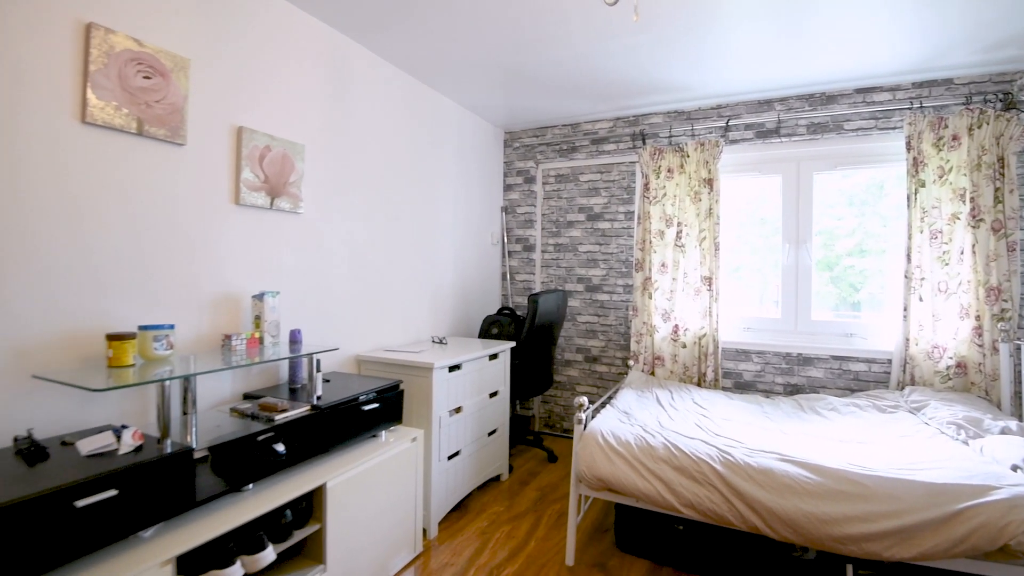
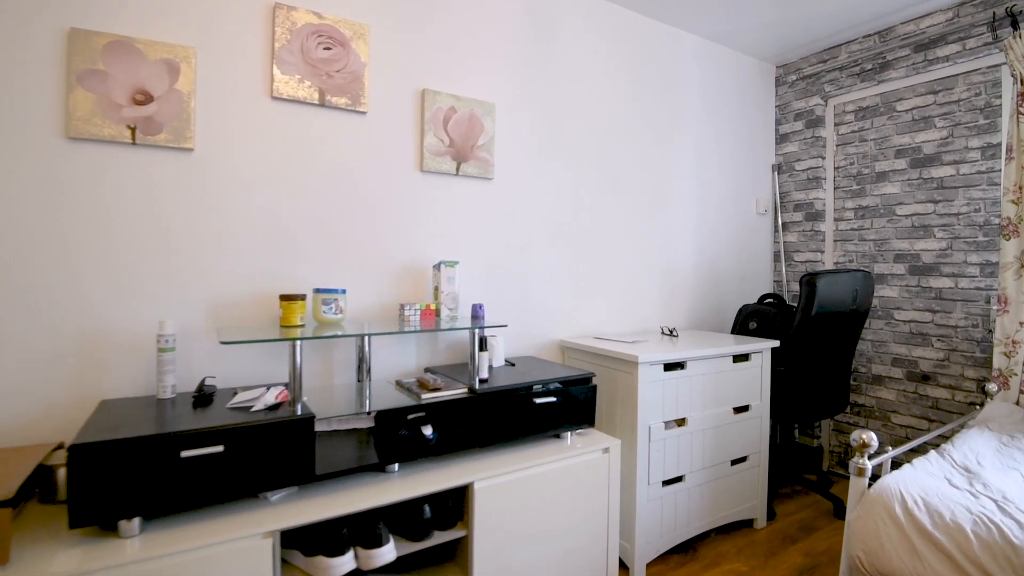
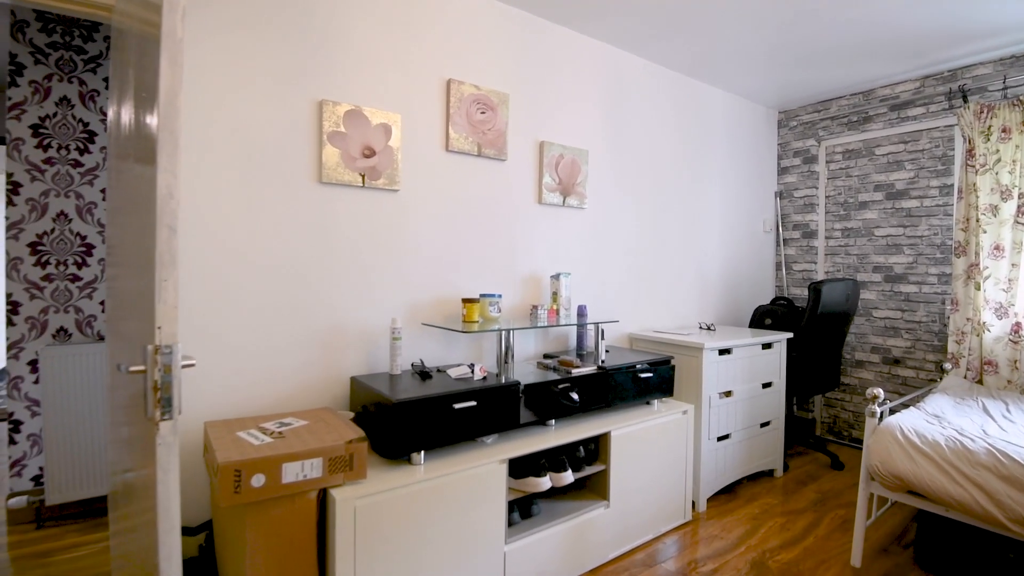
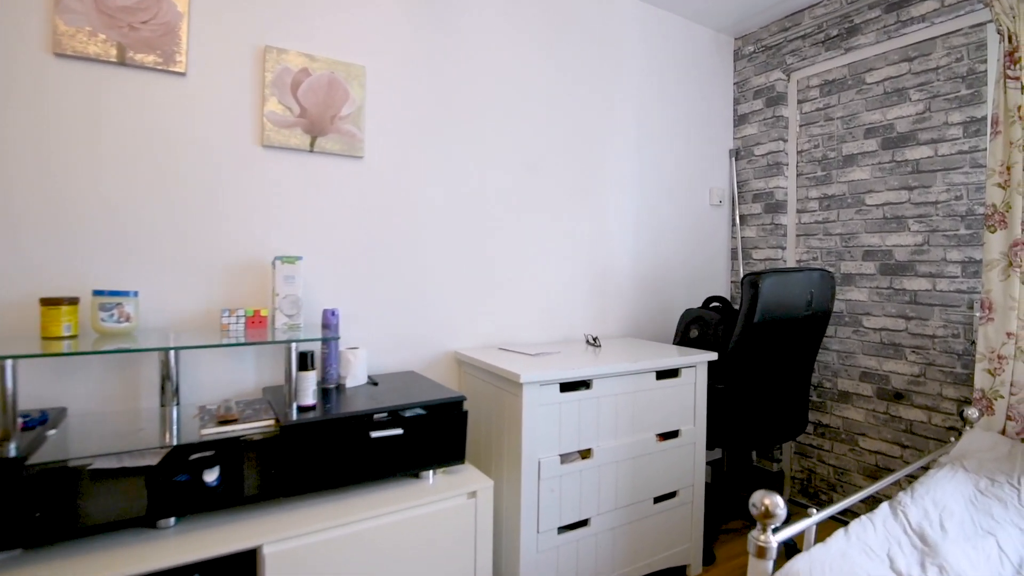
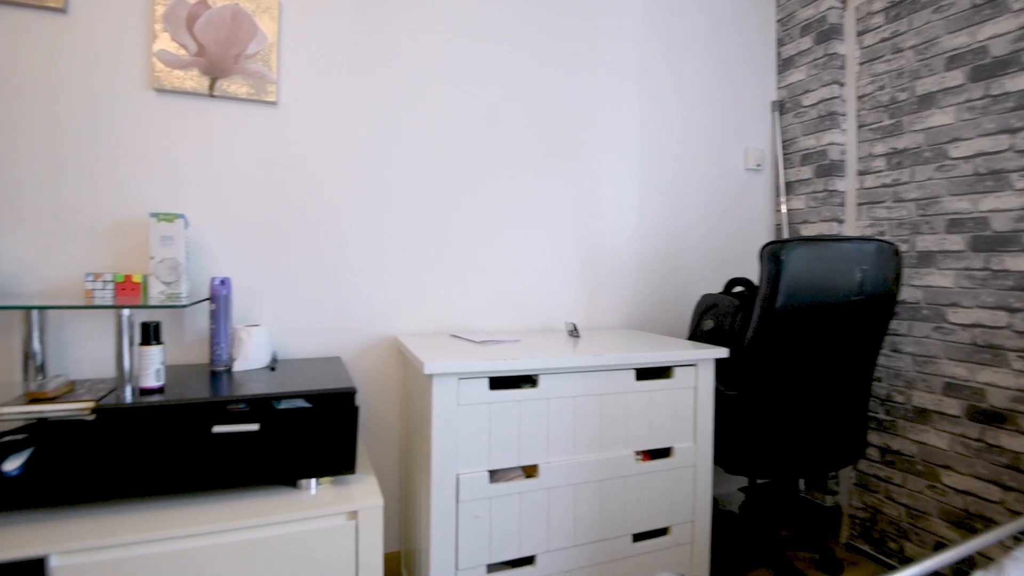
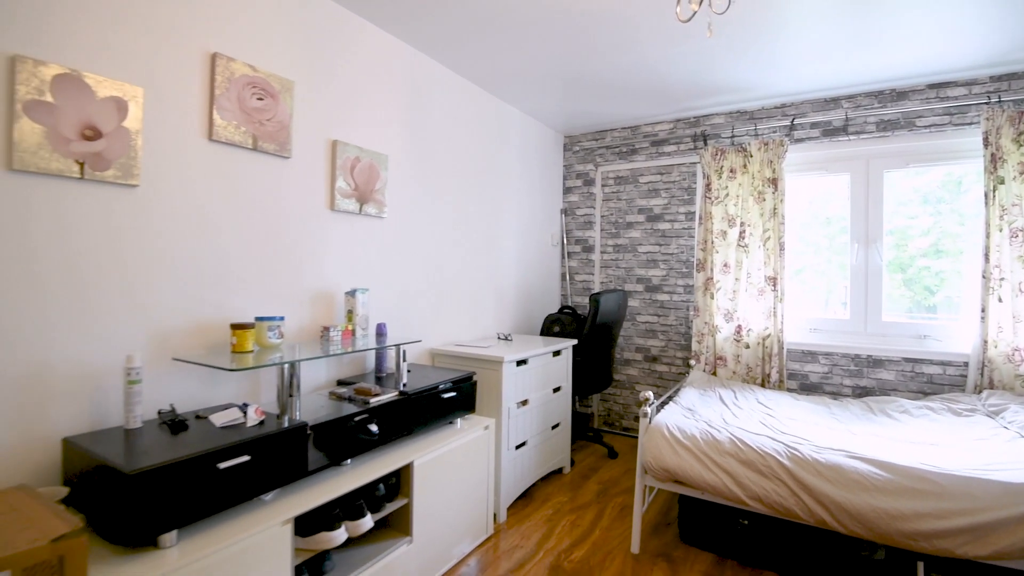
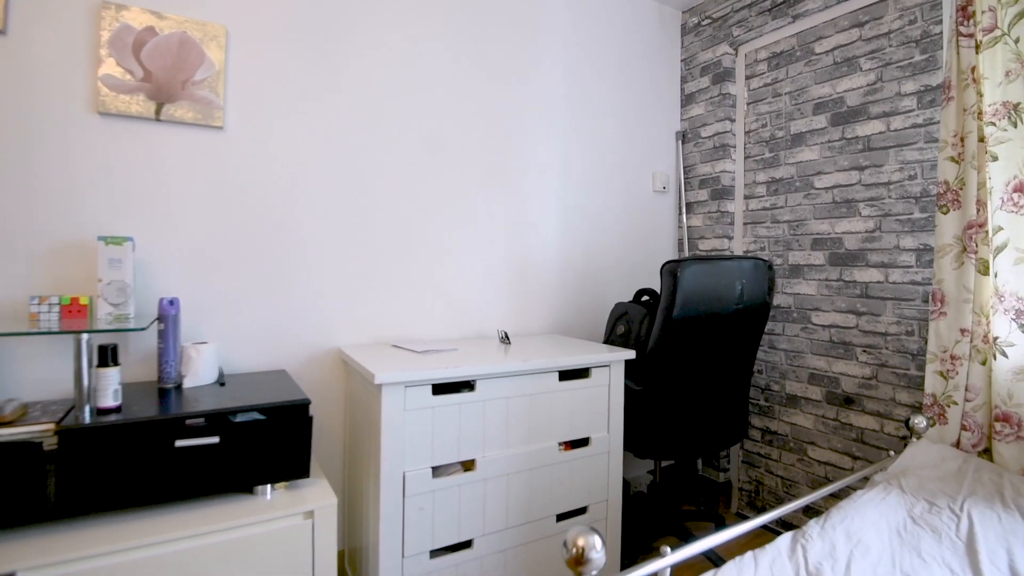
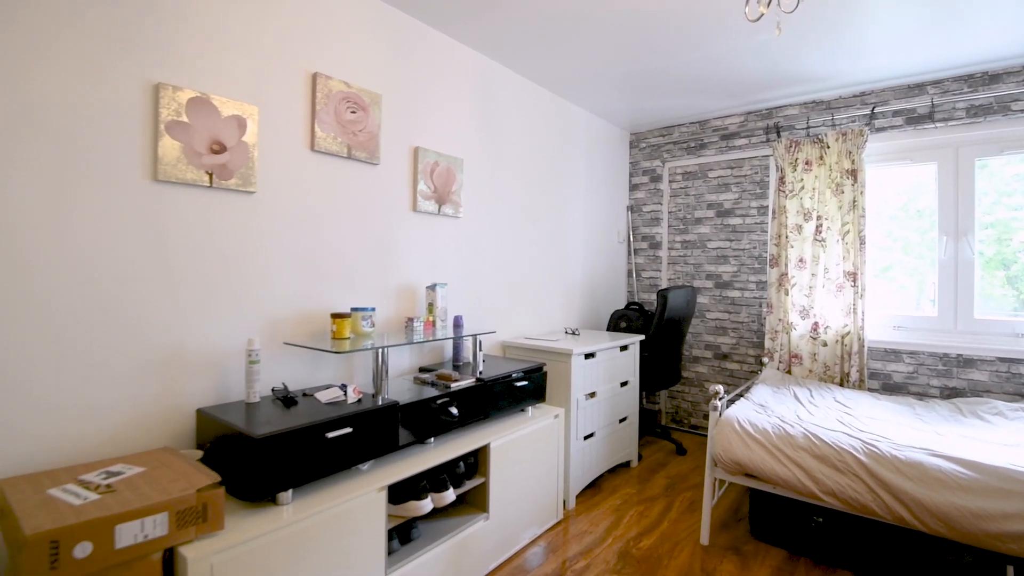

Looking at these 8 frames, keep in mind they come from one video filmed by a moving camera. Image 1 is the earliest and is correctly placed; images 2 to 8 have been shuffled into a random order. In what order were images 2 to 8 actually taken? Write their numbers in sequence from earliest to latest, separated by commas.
6, 8, 3, 2, 4, 7, 5
